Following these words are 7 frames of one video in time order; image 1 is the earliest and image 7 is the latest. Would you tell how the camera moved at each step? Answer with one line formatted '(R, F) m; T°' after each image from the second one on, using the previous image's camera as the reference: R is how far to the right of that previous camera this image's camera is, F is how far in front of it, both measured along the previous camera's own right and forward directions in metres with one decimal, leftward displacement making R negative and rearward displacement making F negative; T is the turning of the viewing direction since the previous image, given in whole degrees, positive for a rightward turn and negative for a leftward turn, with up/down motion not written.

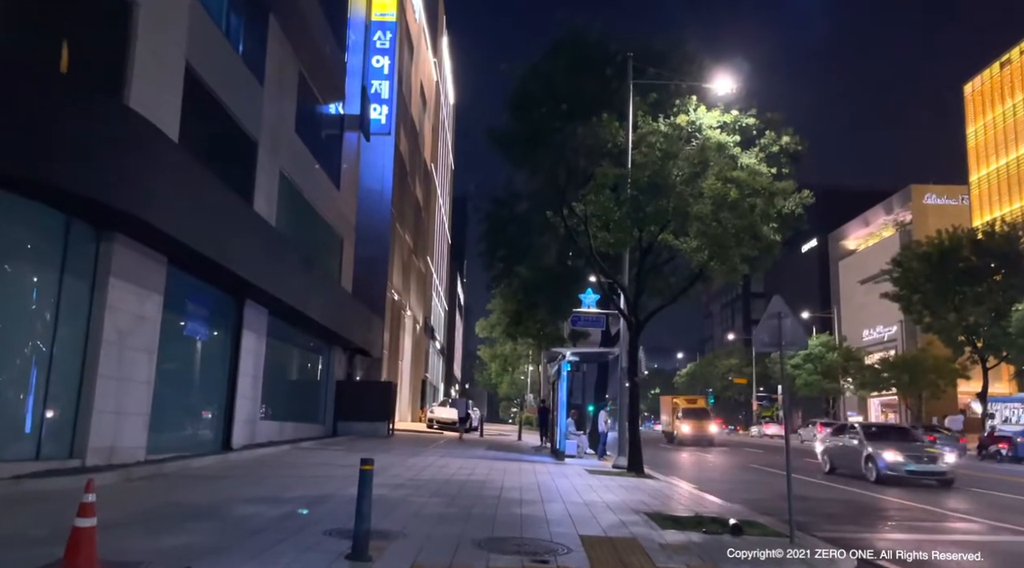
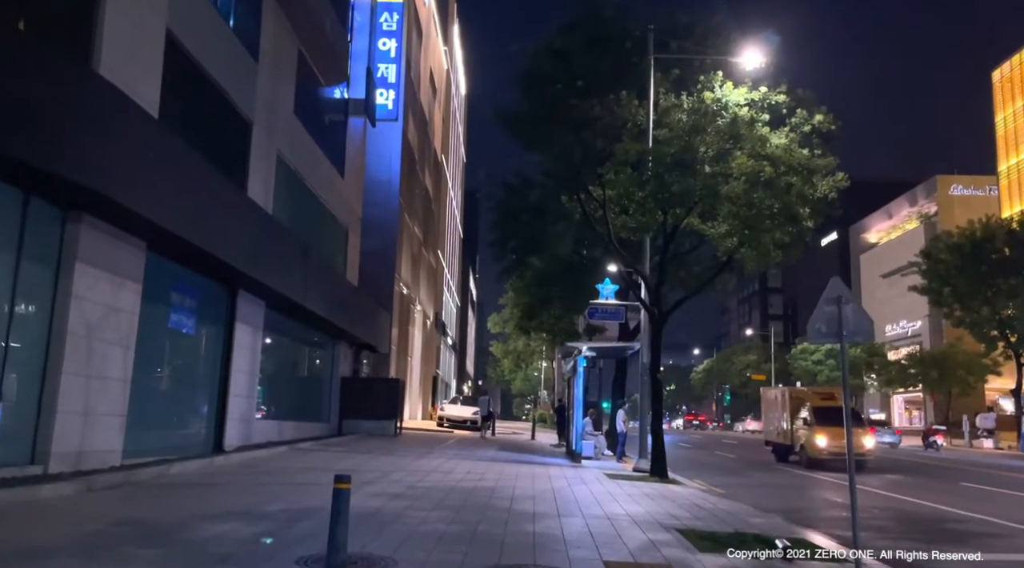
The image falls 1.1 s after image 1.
(0.0, +1.3) m; -1°
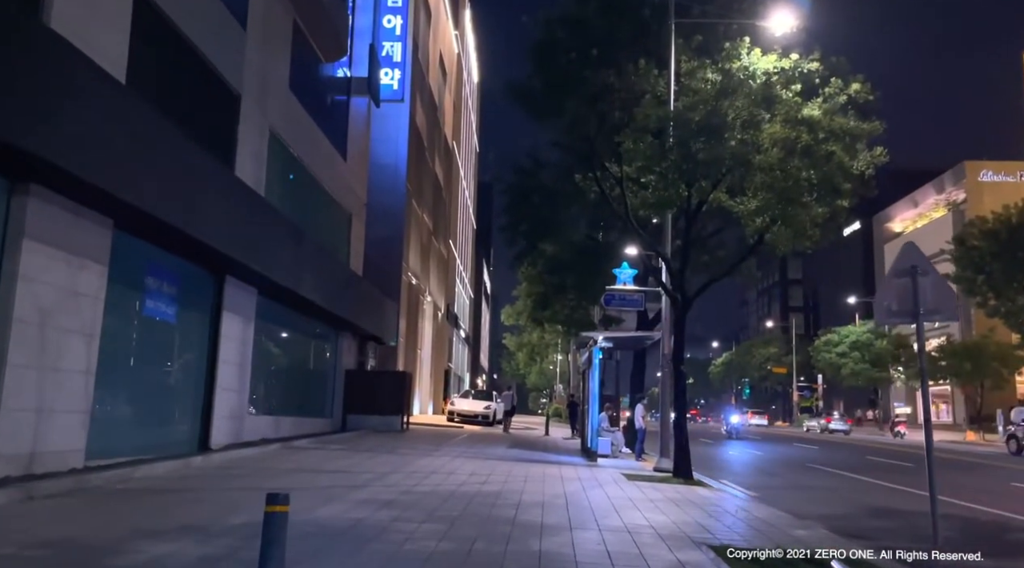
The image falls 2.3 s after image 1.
(+0.1, +1.4) m; -1°
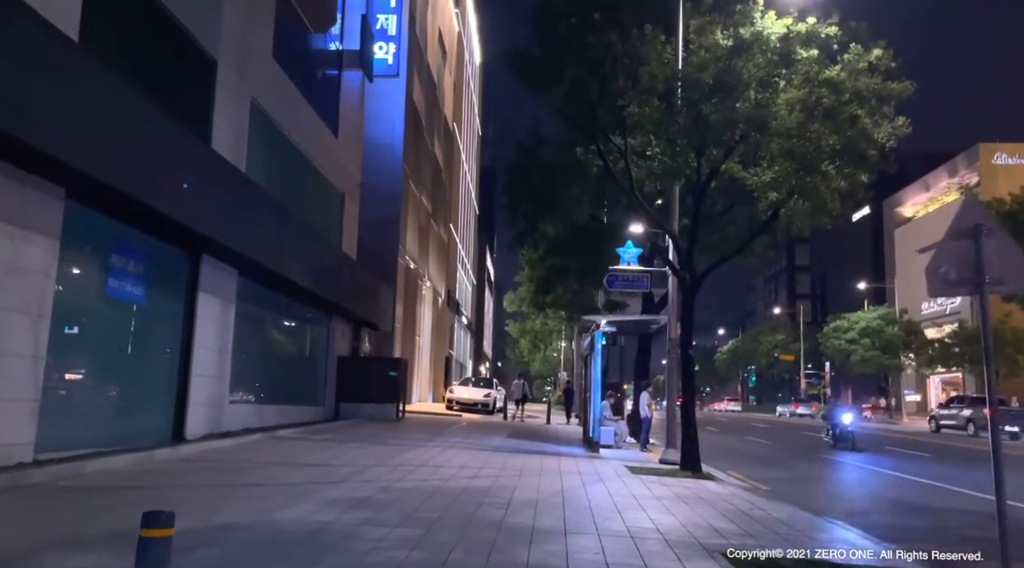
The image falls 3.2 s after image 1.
(+0.2, +1.0) m; 0°
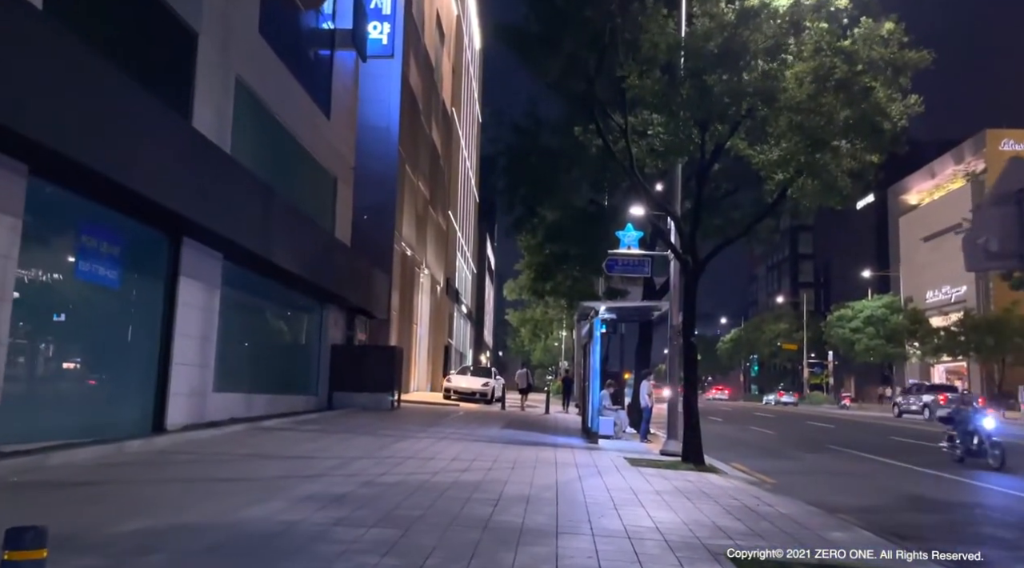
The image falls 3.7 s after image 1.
(+0.1, +0.6) m; 0°
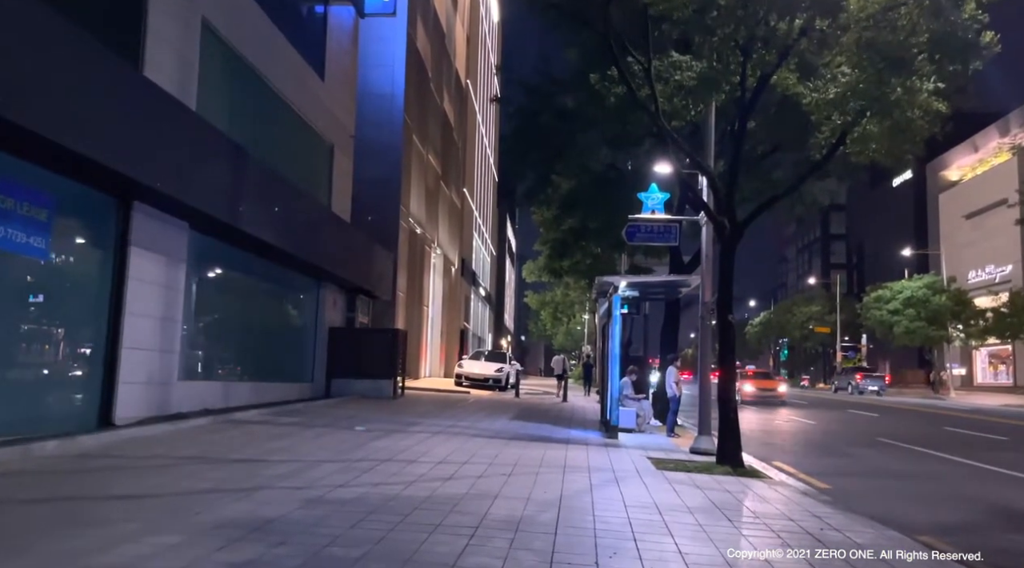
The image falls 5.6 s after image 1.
(+0.3, +2.1) m; -2°
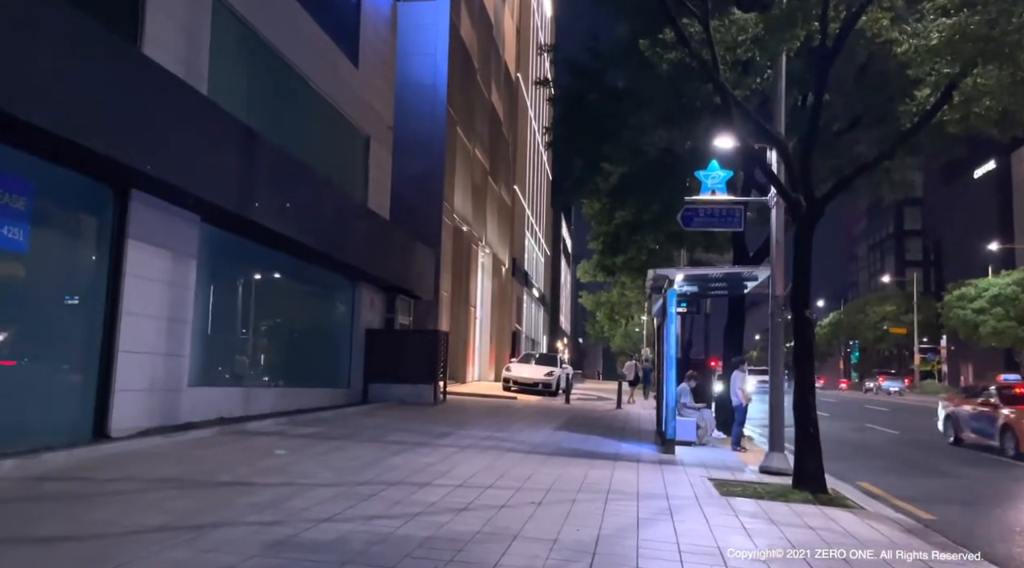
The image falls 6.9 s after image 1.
(+0.3, +1.5) m; -4°
